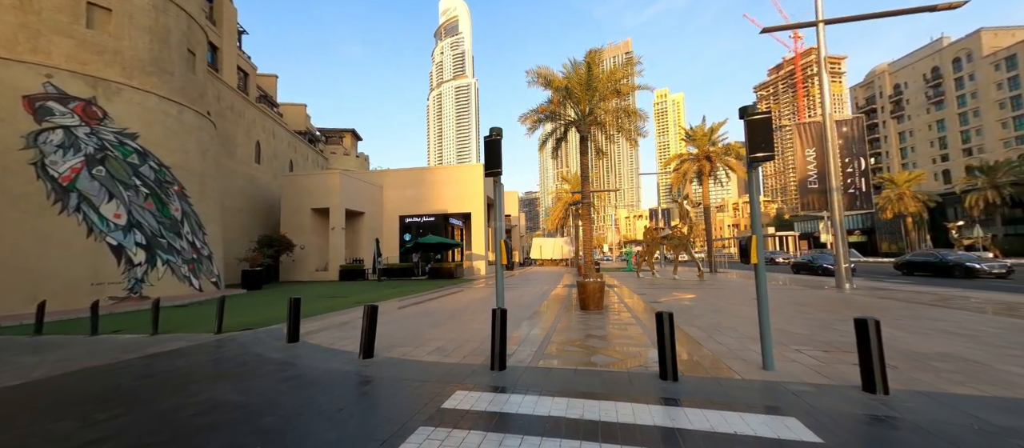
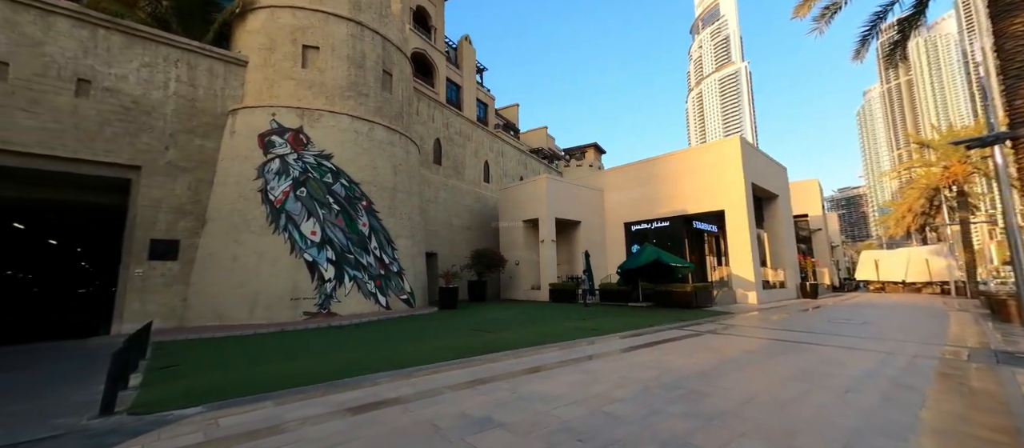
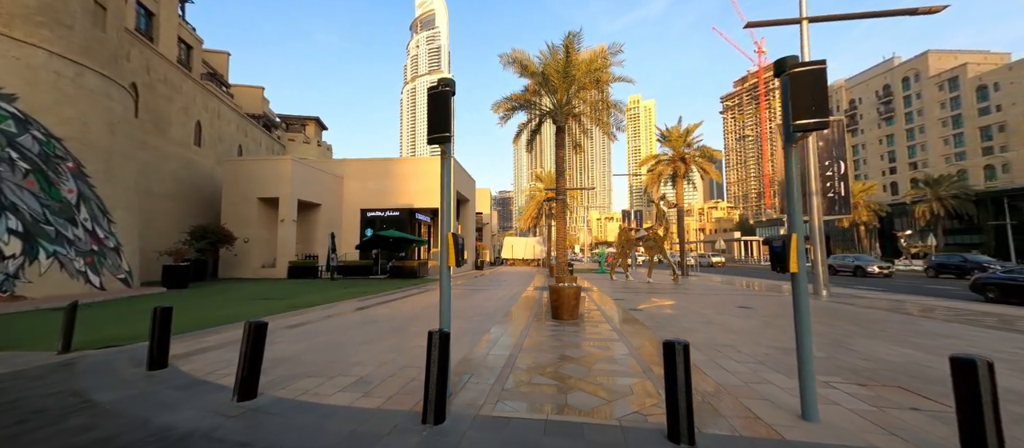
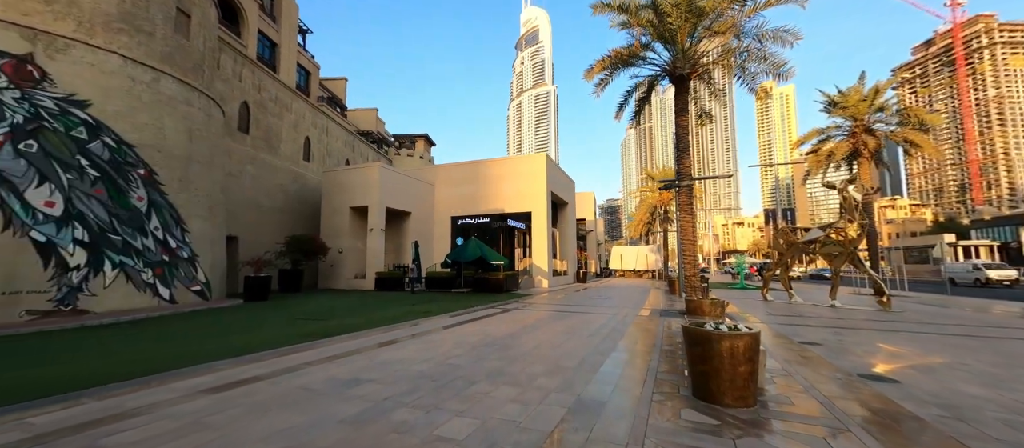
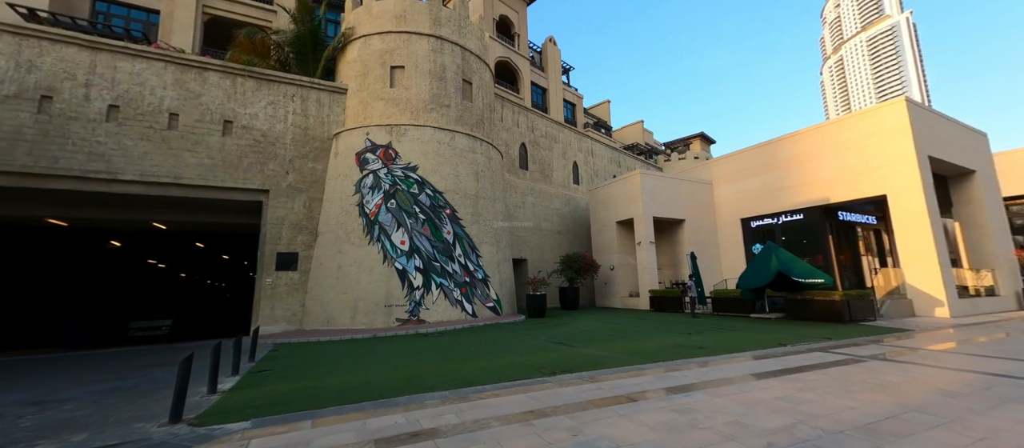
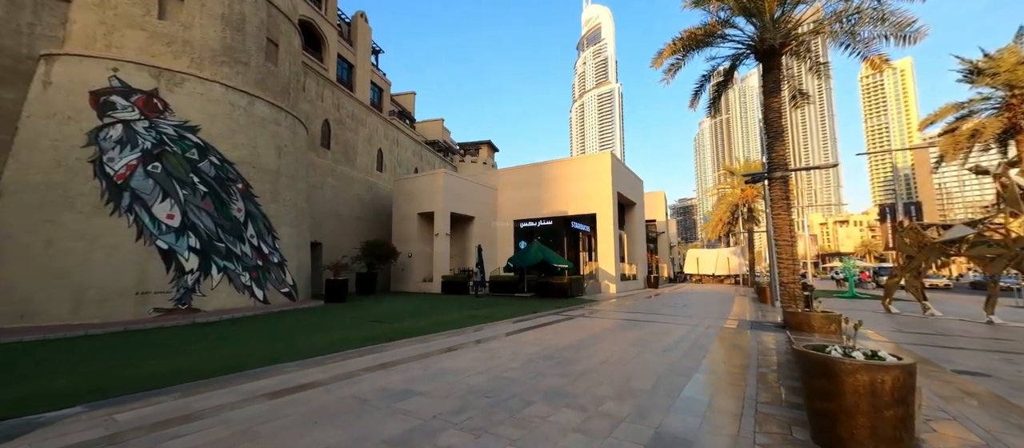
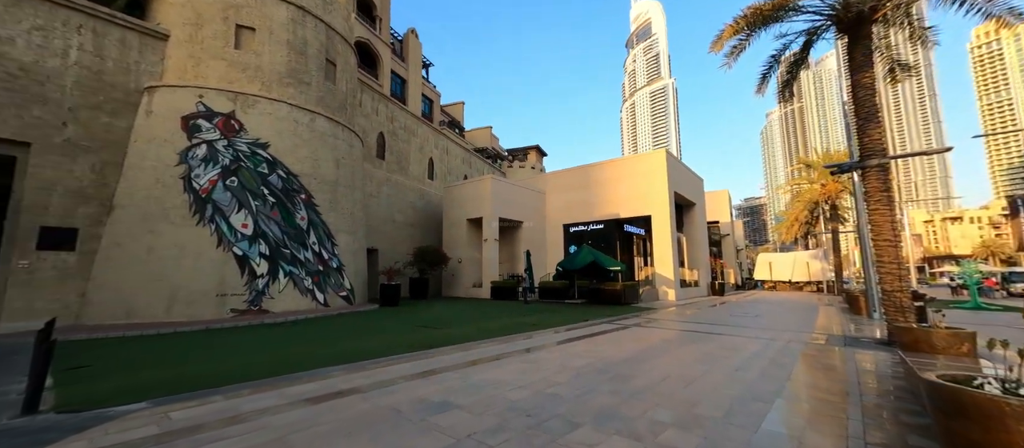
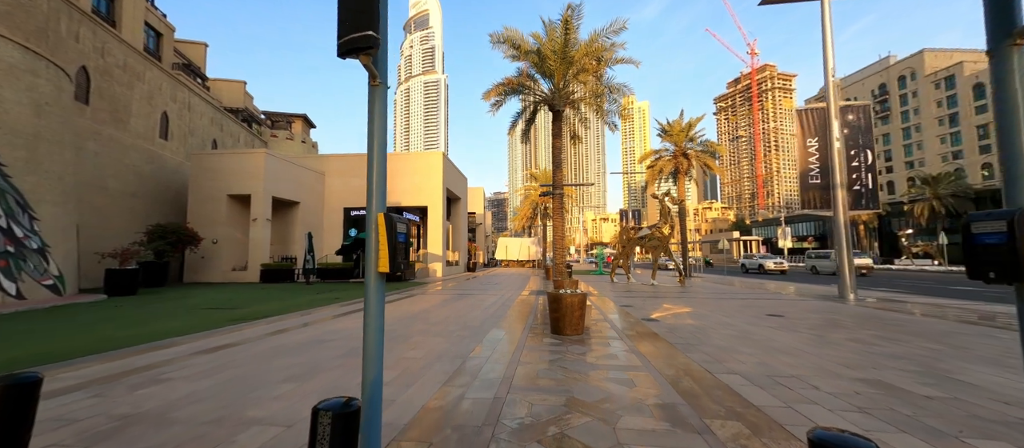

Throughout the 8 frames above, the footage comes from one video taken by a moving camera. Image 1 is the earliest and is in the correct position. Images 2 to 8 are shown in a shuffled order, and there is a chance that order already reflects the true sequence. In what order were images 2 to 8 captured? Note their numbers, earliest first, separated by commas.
3, 8, 4, 6, 7, 2, 5
